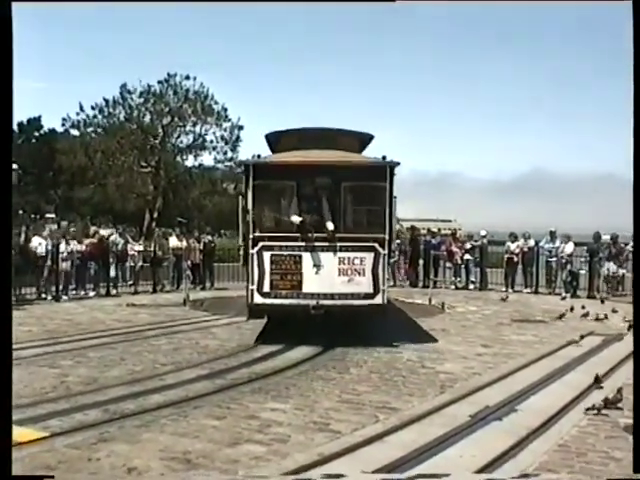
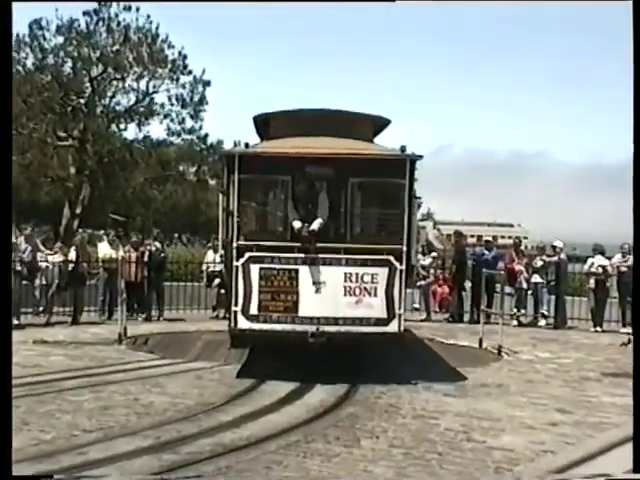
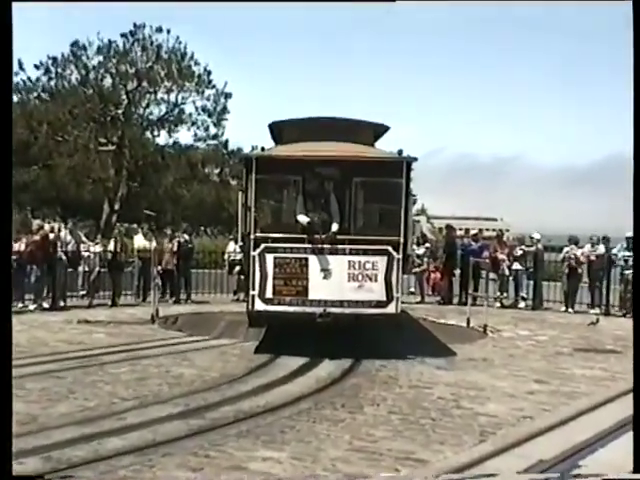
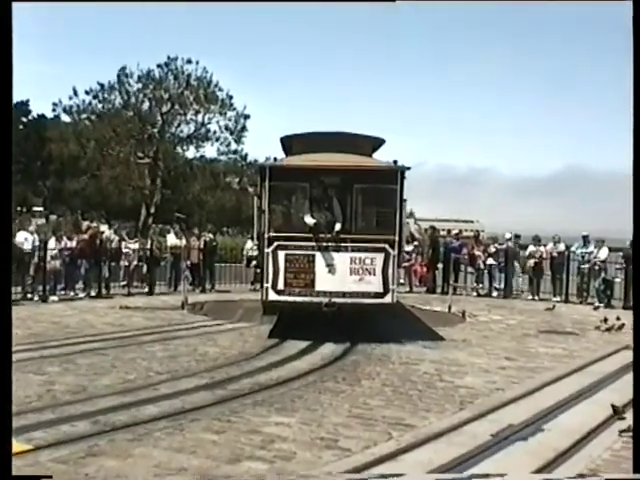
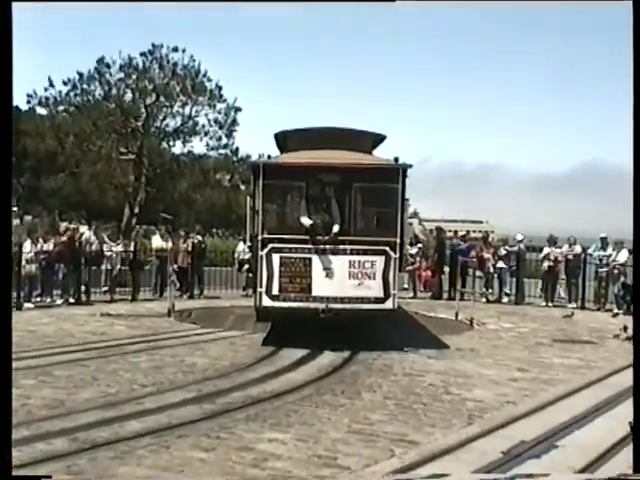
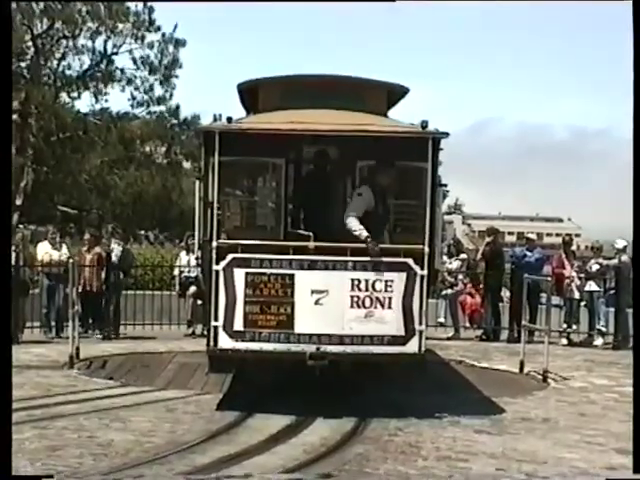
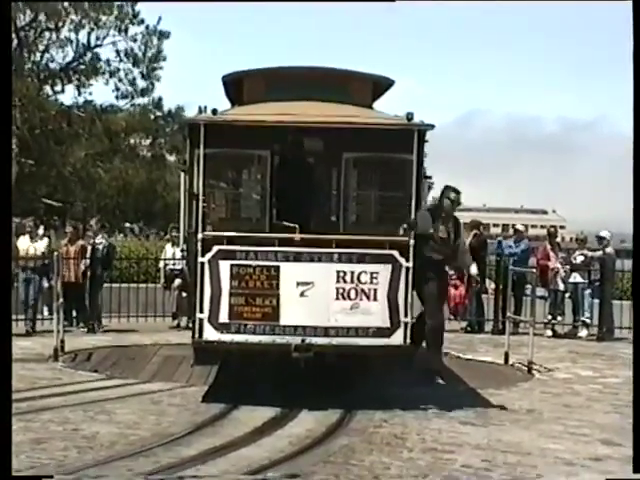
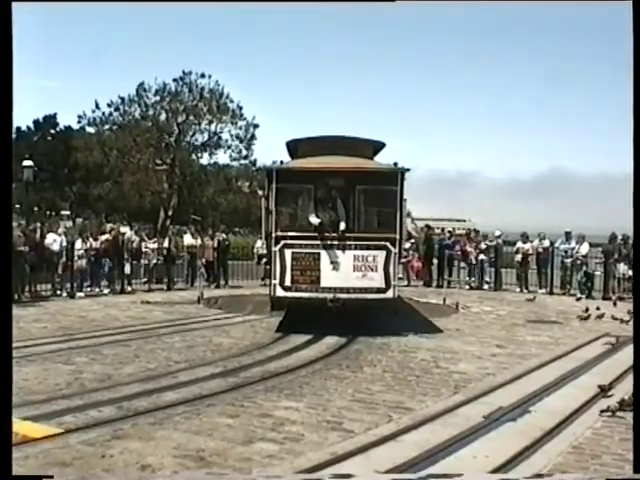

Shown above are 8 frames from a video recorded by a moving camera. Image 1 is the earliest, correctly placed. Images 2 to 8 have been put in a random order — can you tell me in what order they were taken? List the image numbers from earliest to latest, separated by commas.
8, 4, 5, 3, 2, 6, 7
